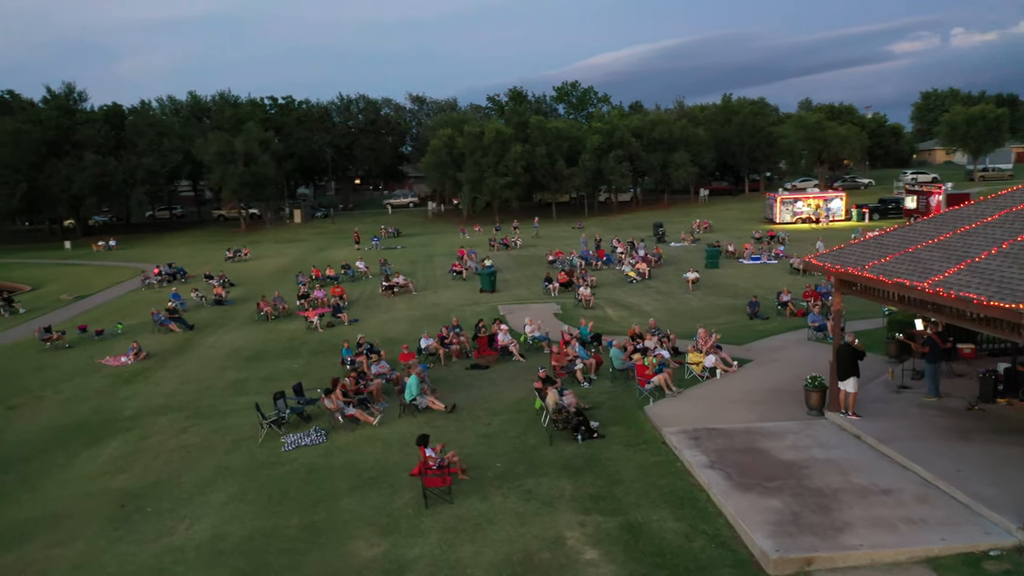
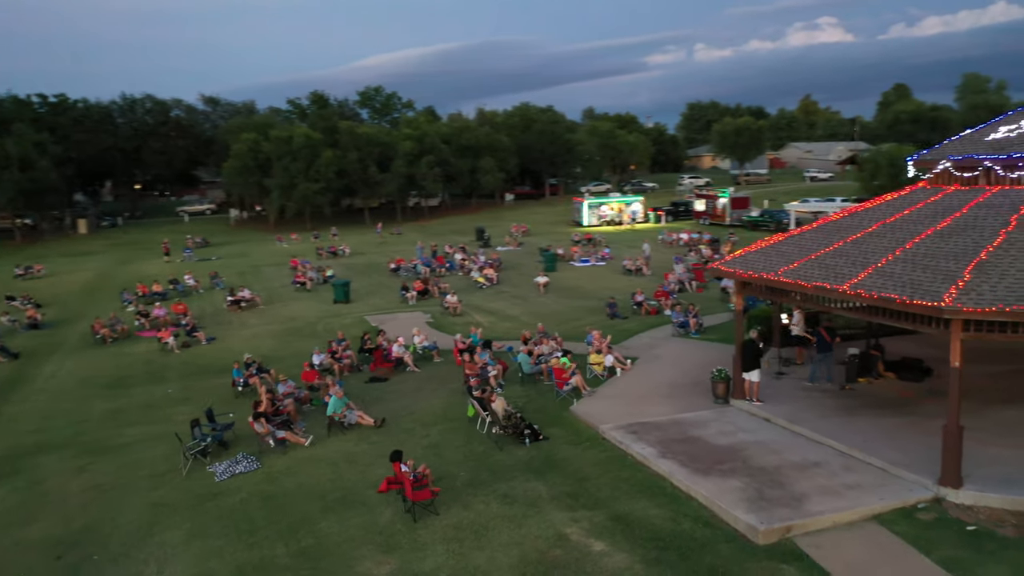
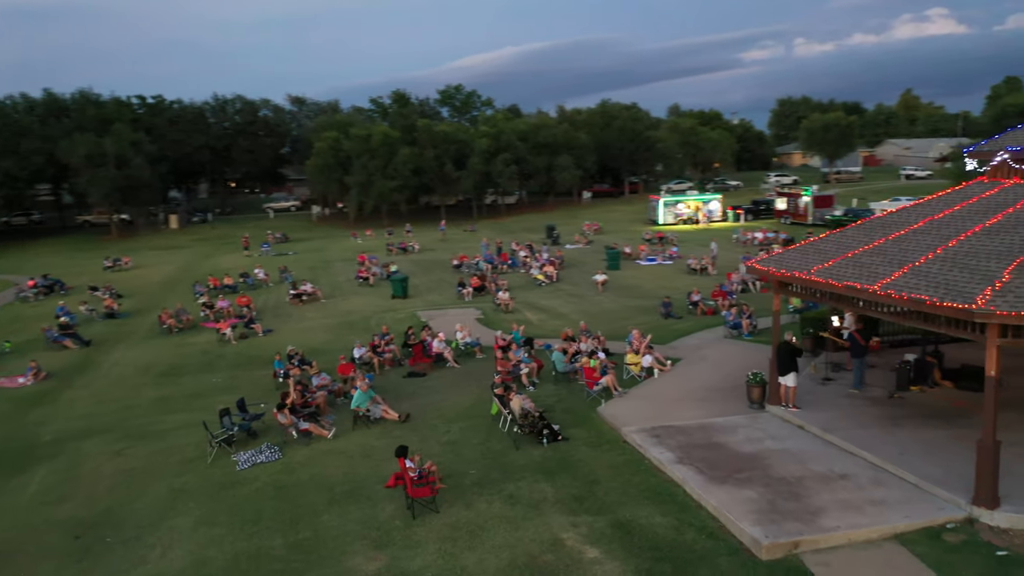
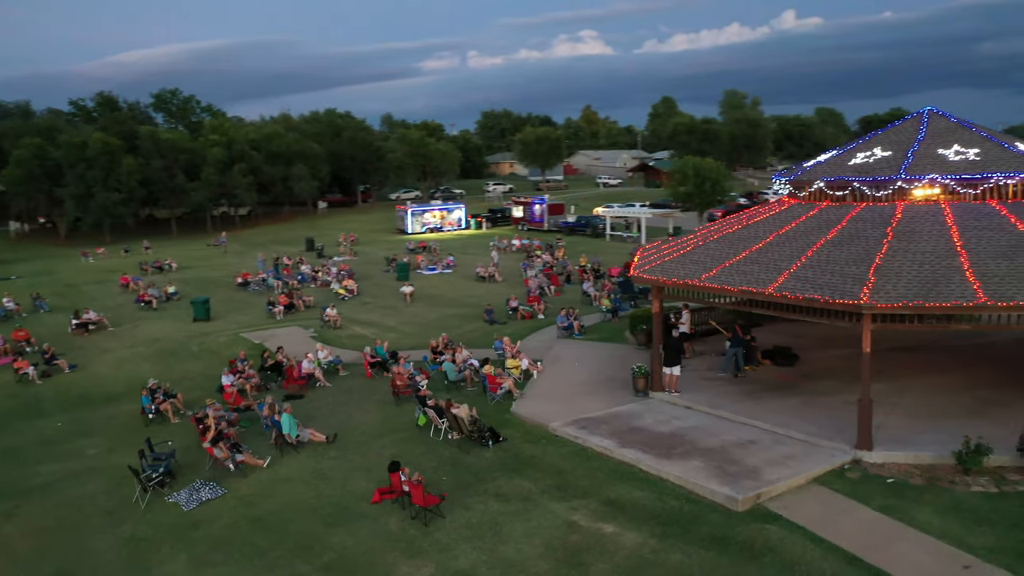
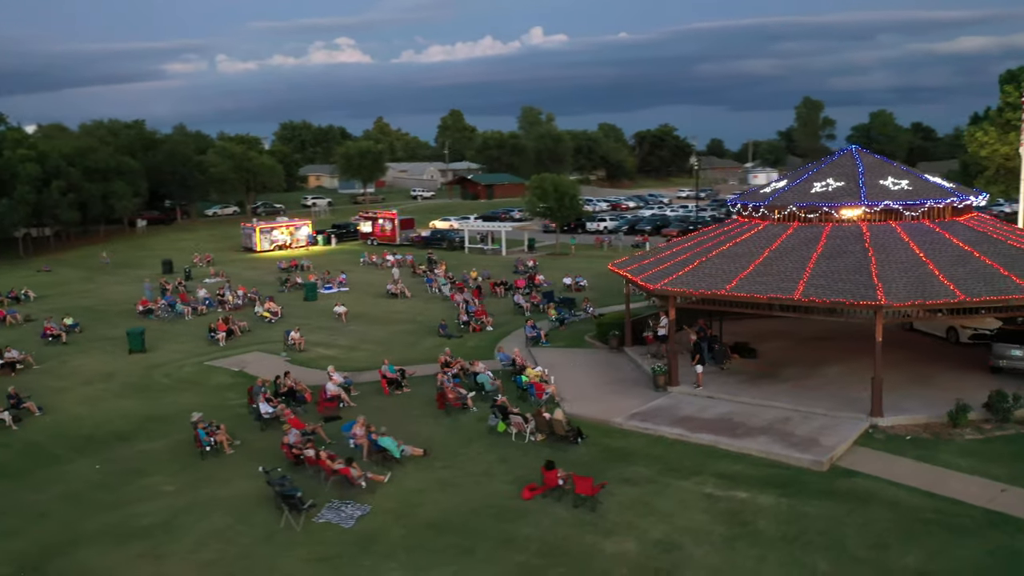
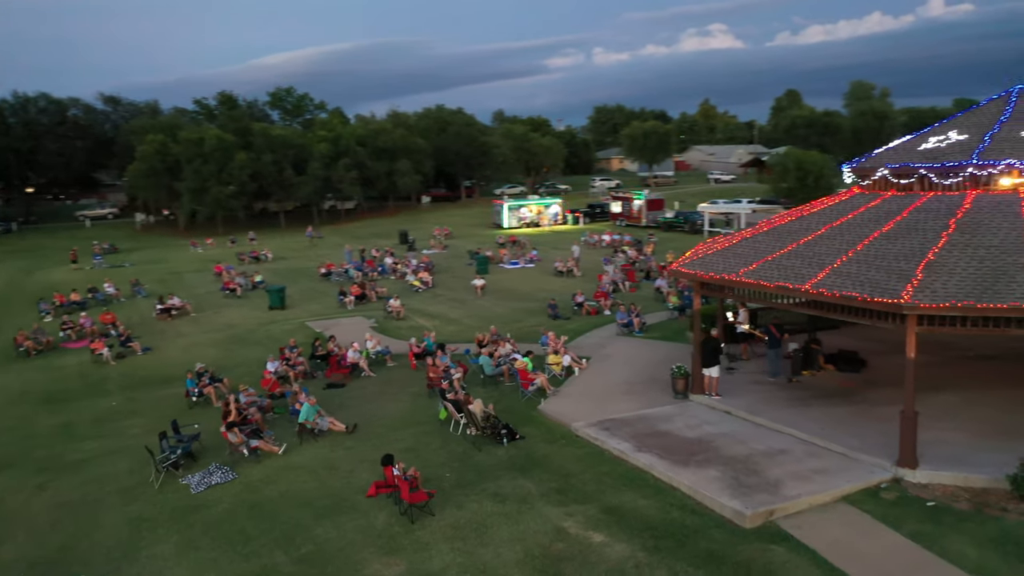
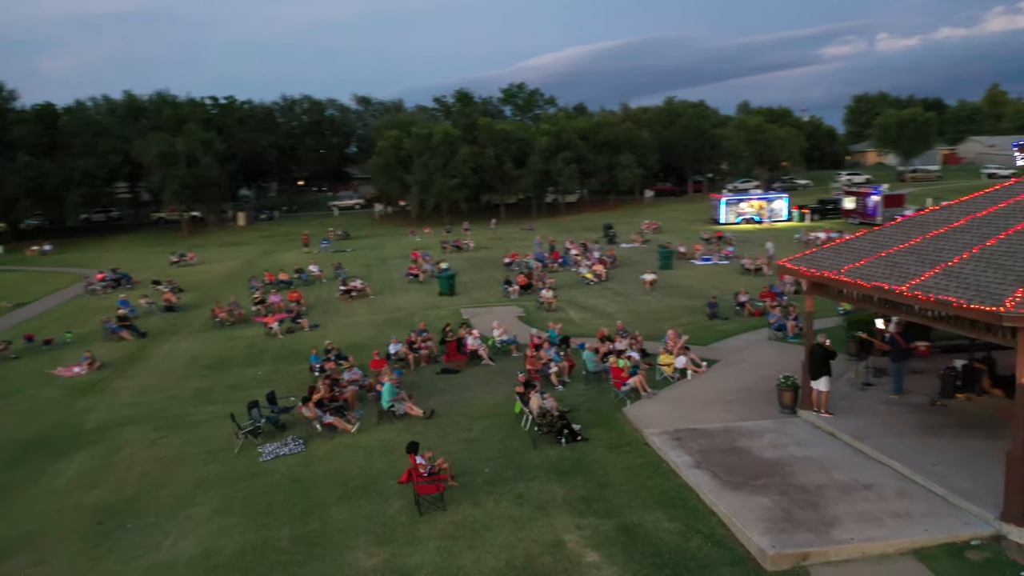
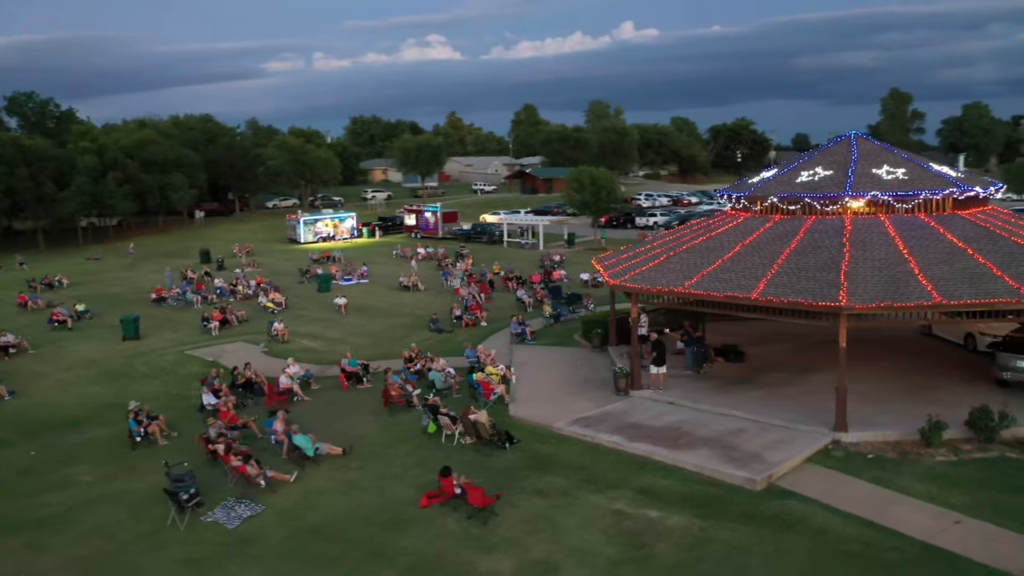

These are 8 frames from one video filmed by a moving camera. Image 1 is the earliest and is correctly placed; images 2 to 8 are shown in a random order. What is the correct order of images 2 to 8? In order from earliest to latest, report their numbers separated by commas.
7, 3, 2, 6, 4, 8, 5
